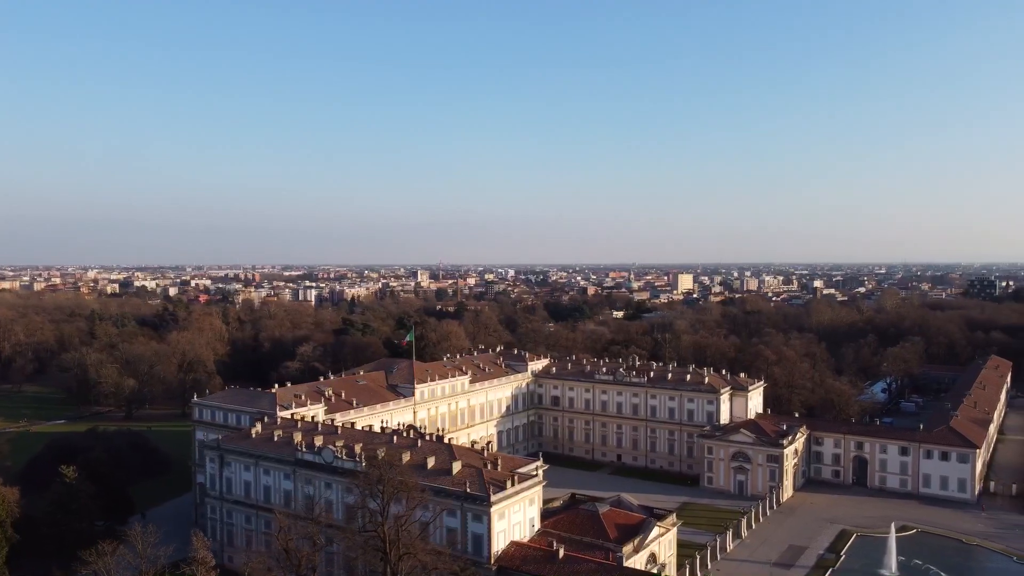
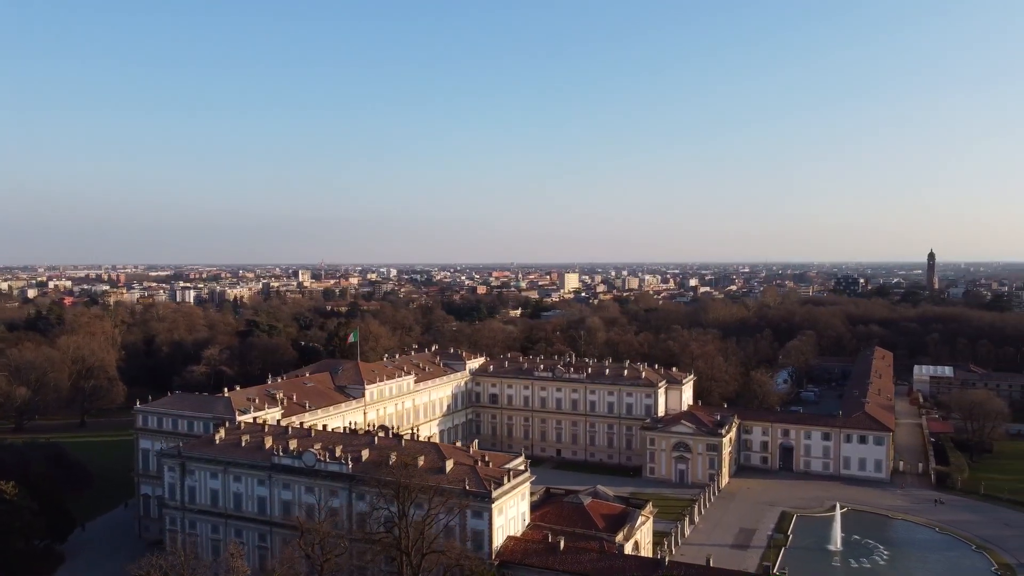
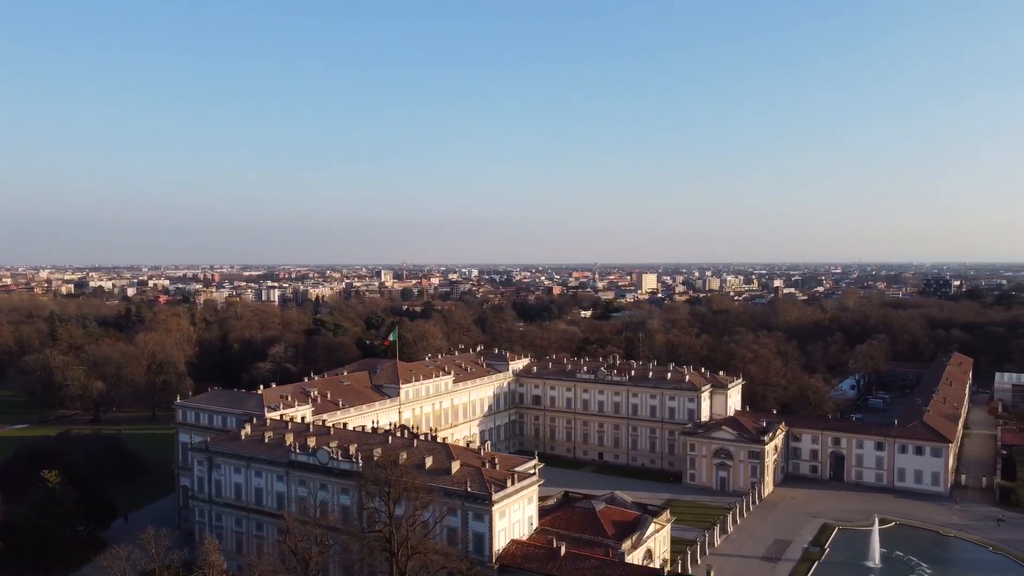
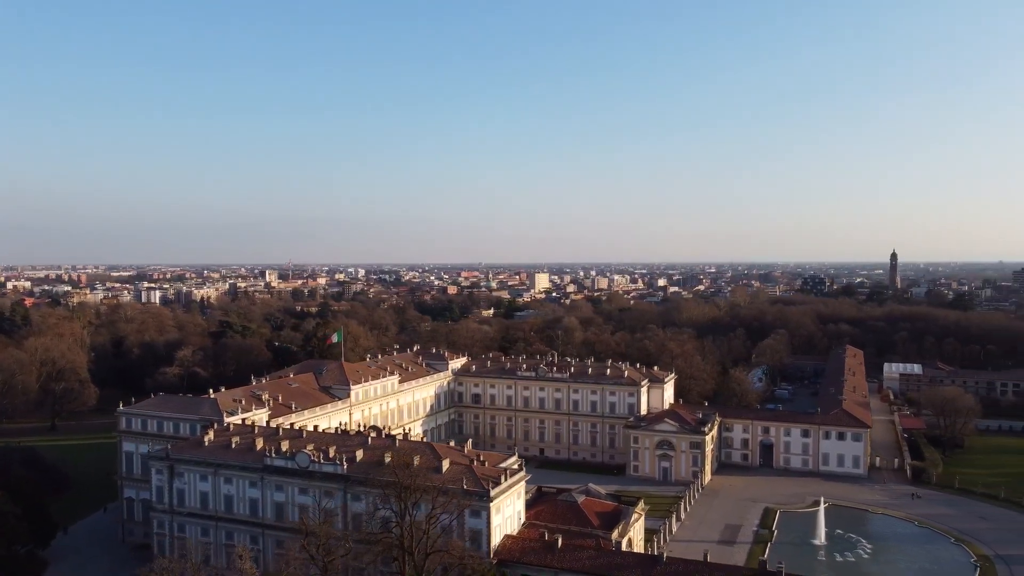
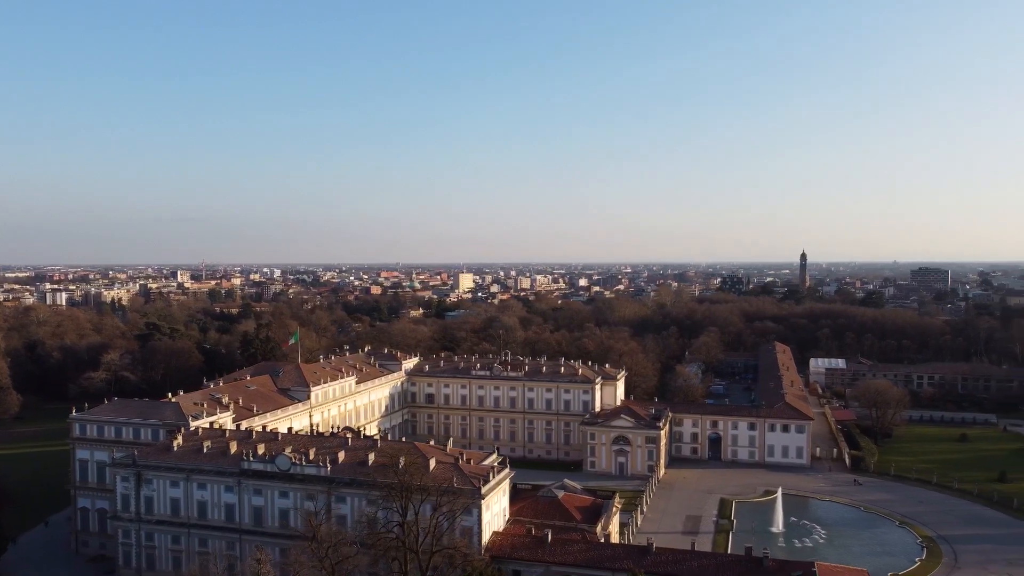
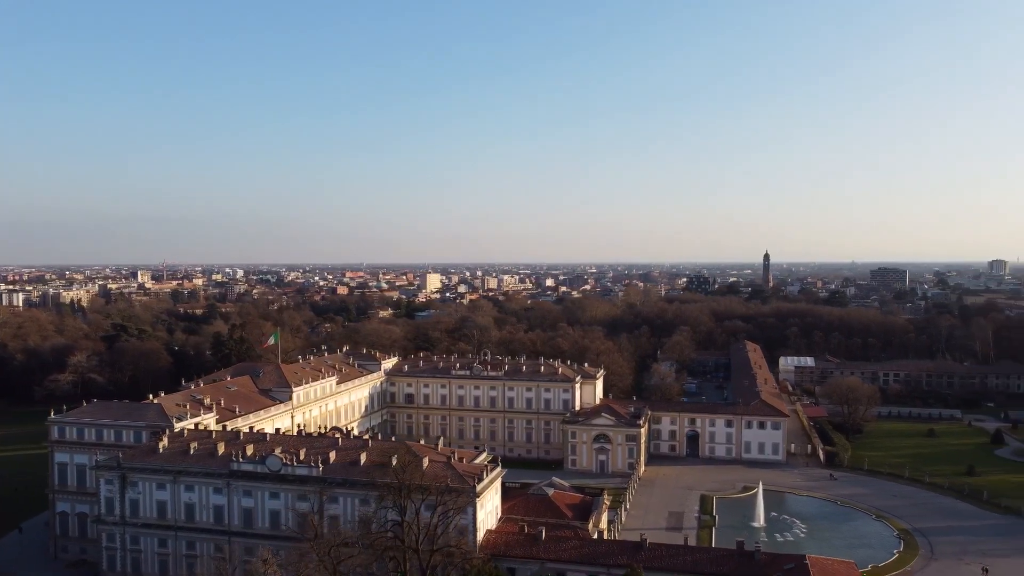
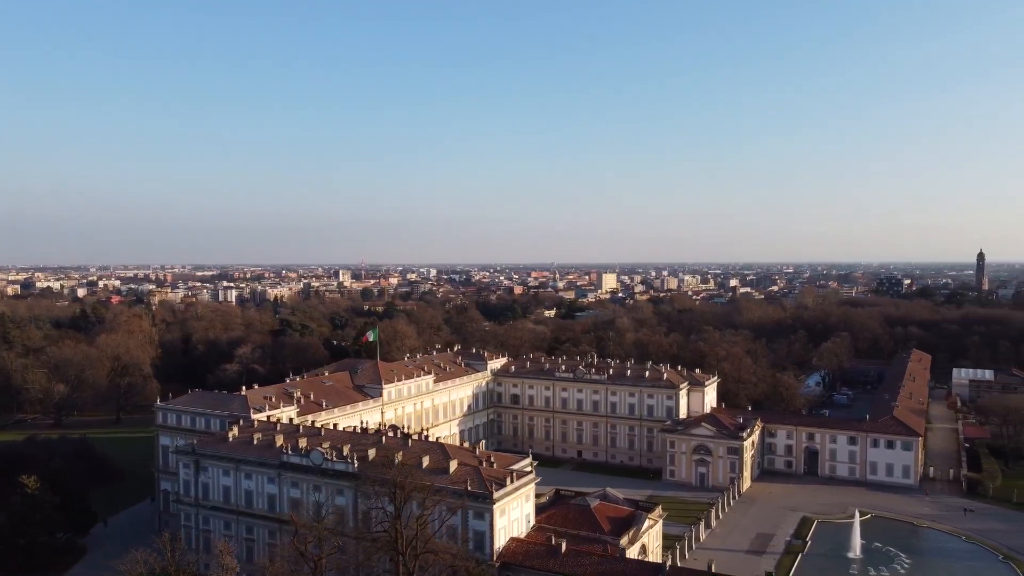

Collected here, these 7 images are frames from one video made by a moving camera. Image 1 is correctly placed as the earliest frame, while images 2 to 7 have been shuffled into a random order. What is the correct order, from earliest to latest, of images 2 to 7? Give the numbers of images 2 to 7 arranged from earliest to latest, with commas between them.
3, 7, 2, 4, 5, 6
